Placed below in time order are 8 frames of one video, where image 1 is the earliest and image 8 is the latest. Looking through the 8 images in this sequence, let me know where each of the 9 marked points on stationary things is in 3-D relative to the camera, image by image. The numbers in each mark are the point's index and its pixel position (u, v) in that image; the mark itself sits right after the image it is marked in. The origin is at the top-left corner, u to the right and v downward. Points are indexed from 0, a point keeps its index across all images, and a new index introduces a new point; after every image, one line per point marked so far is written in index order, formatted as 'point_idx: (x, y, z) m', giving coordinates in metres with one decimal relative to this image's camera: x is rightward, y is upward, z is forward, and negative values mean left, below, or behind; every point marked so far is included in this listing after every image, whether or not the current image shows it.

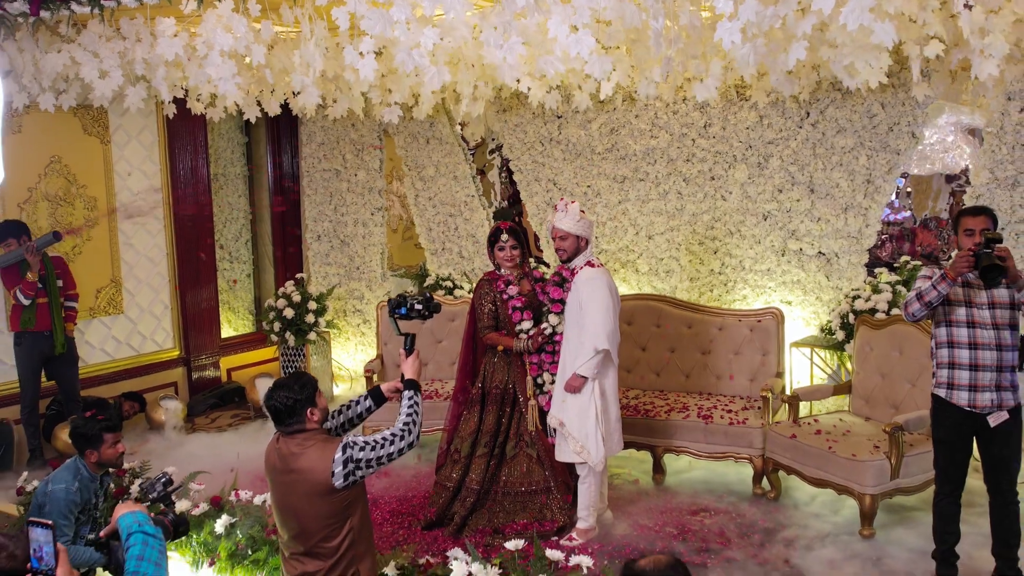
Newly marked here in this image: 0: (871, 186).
0: (+1.3, +0.4, +4.8) m
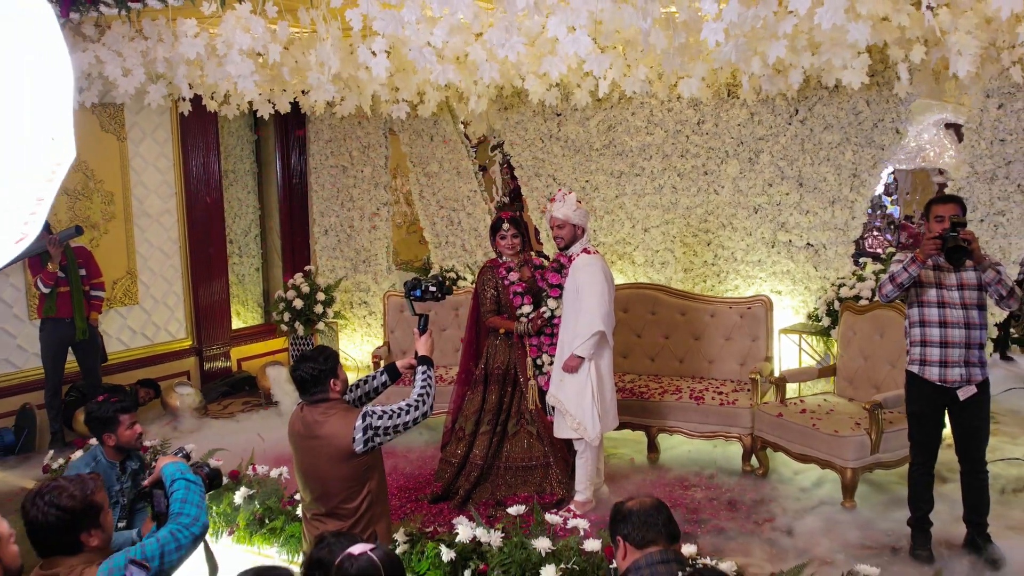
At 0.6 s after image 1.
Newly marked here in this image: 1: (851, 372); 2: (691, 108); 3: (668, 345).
0: (+1.3, +0.4, +5.1) m
1: (+1.1, -0.3, +4.3) m
2: (+0.7, +0.7, +5.4) m
3: (+0.6, -0.2, +4.9) m
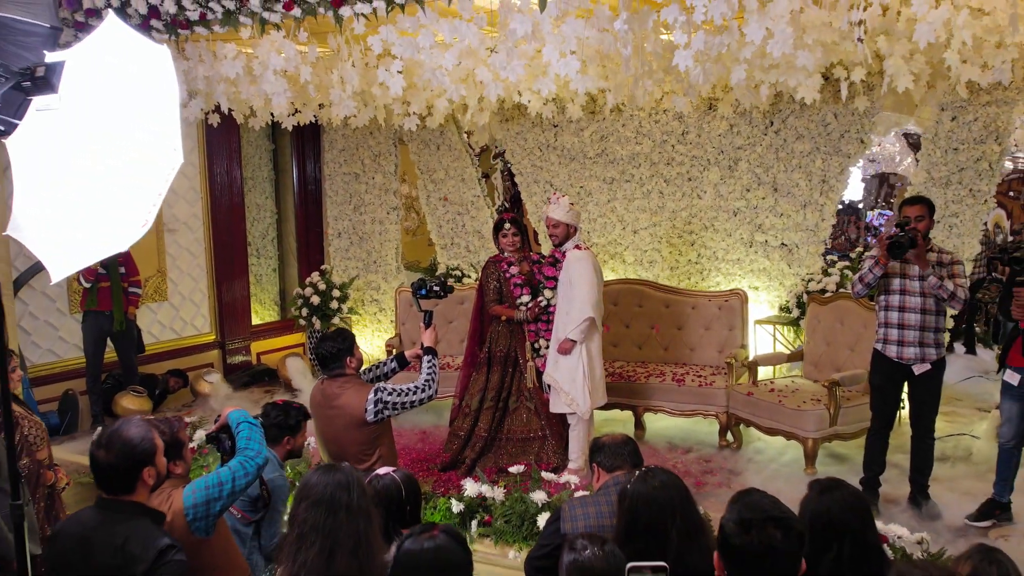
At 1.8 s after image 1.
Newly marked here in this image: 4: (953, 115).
0: (+1.3, +0.4, +5.6) m
1: (+1.1, -0.2, +4.9) m
2: (+0.7, +0.7, +5.9) m
3: (+0.6, -0.2, +5.4) m
4: (+1.6, +0.6, +5.2) m
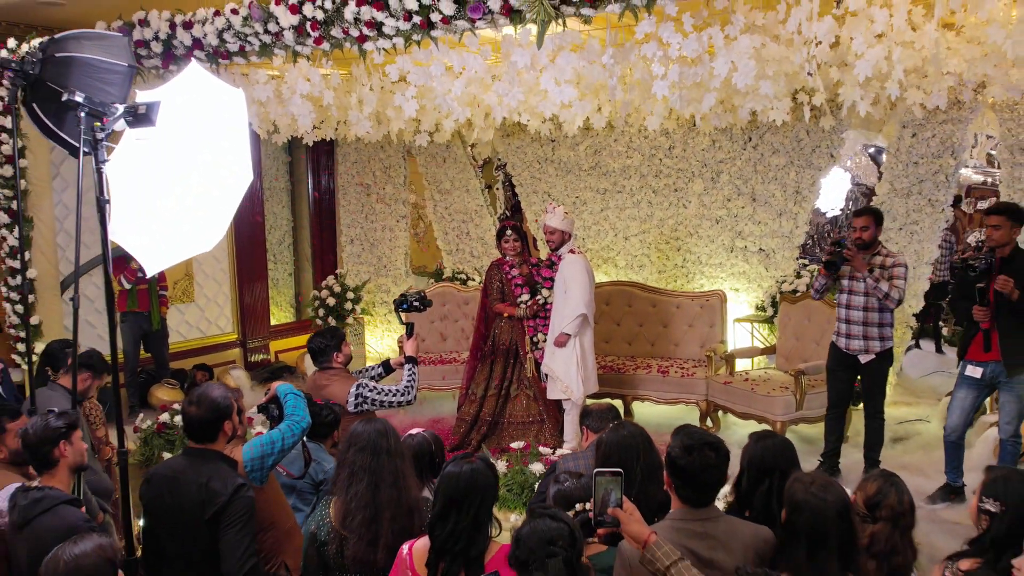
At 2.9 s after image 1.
0: (+1.3, +0.4, +6.1) m
1: (+1.1, -0.2, +5.4) m
2: (+0.7, +0.7, +6.5) m
3: (+0.6, -0.2, +6.0) m
4: (+1.6, +0.6, +5.7) m
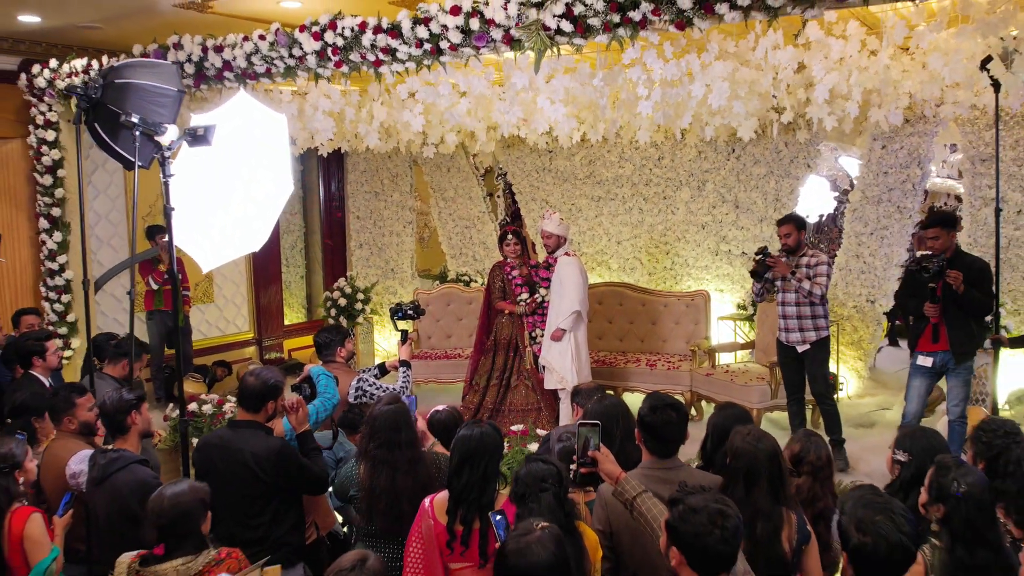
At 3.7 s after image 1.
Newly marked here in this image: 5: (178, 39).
0: (+1.3, +0.4, +6.6) m
1: (+1.1, -0.2, +5.9) m
2: (+0.7, +0.7, +7.0) m
3: (+0.6, -0.2, +6.5) m
4: (+1.7, +0.6, +6.2) m
5: (-1.2, +0.9, +5.1) m
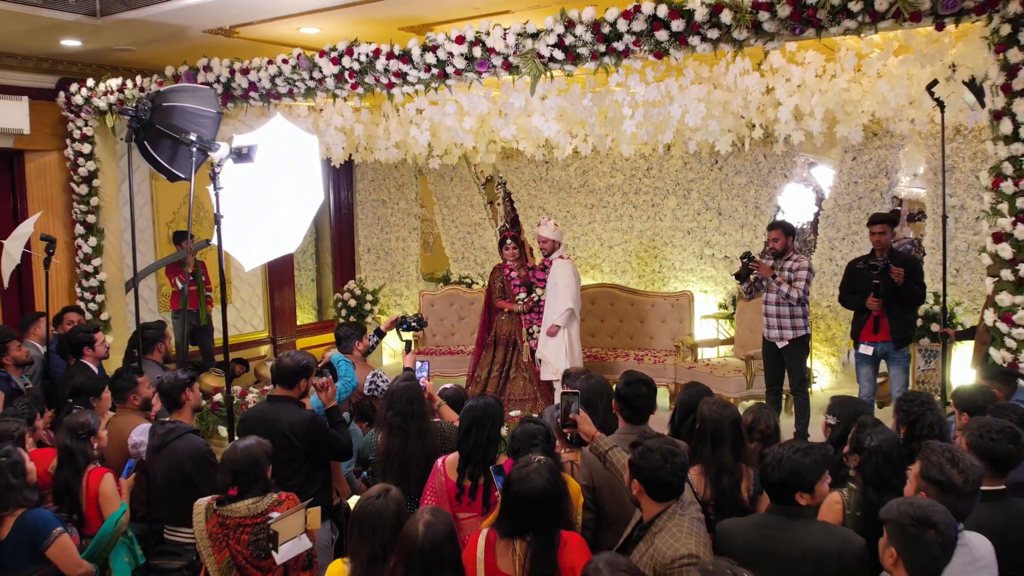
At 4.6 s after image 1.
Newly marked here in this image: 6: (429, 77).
0: (+1.3, +0.4, +7.1) m
1: (+1.1, -0.2, +6.4) m
2: (+0.7, +0.7, +7.5) m
3: (+0.6, -0.2, +7.0) m
4: (+1.6, +0.6, +6.7) m
5: (-1.2, +0.9, +5.7) m
6: (-0.3, +0.8, +5.1) m
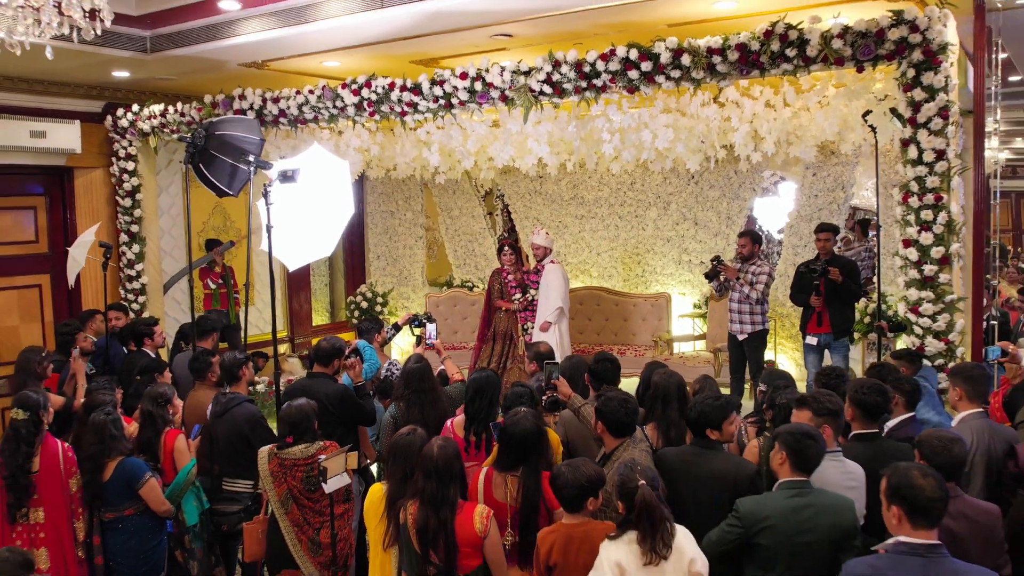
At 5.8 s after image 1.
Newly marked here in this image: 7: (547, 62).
0: (+1.2, +0.4, +7.9) m
1: (+1.0, -0.3, +7.2) m
2: (+0.7, +0.7, +8.3) m
3: (+0.5, -0.2, +7.8) m
4: (+1.6, +0.6, +7.5) m
5: (-1.3, +0.9, +6.5) m
6: (-0.3, +0.8, +5.9) m
7: (+0.1, +0.9, +5.4) m
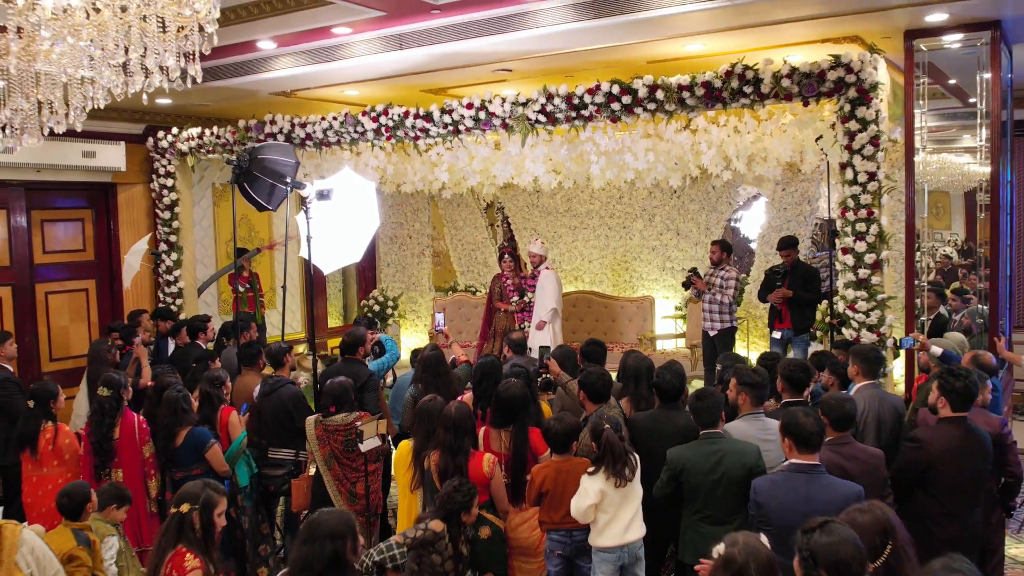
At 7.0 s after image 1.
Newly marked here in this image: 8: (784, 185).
0: (+1.2, +0.4, +8.8) m
1: (+1.0, -0.3, +8.1) m
2: (+0.7, +0.7, +9.2) m
3: (+0.5, -0.2, +8.7) m
4: (+1.6, +0.6, +8.4) m
5: (-1.3, +0.9, +7.3) m
6: (-0.3, +0.8, +6.8) m
7: (+0.1, +0.9, +6.2) m
8: (+1.6, +0.6, +8.4) m
